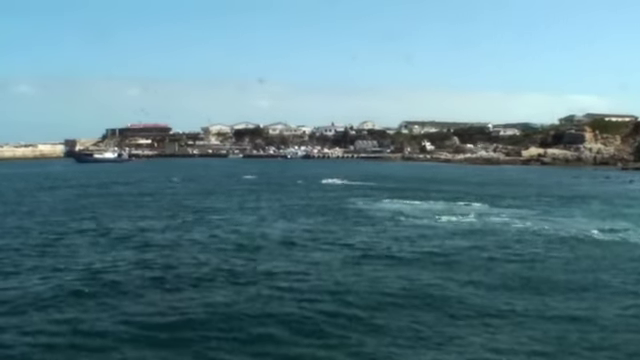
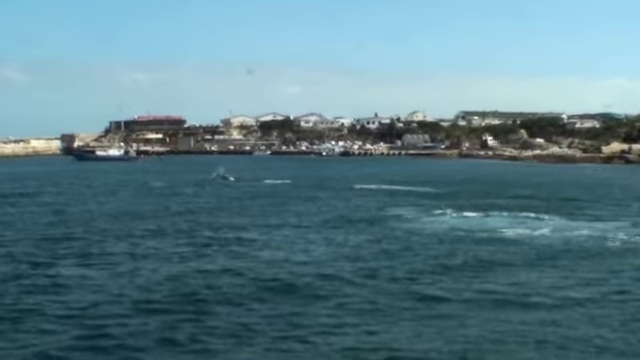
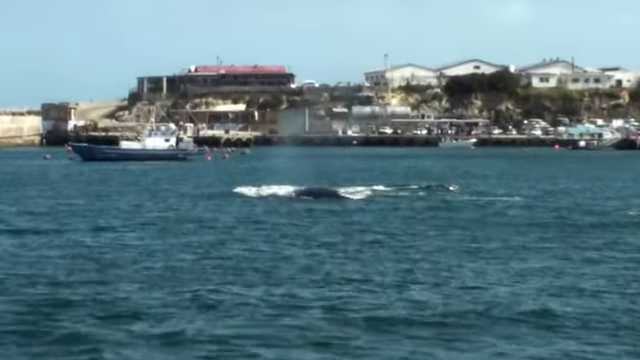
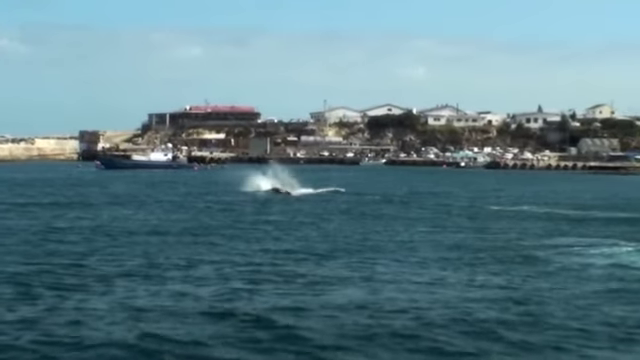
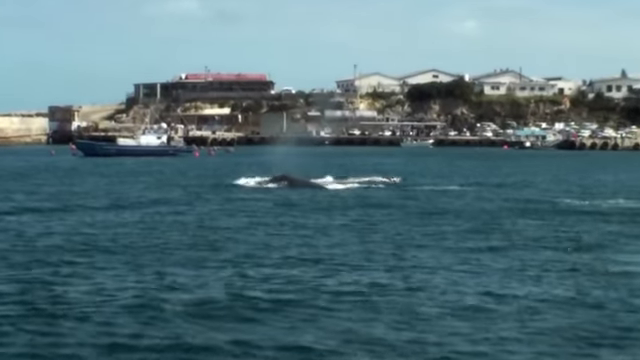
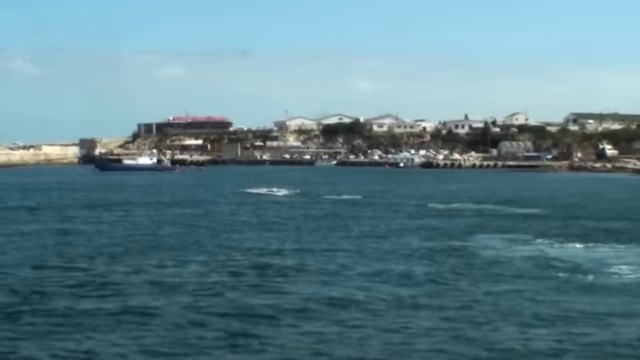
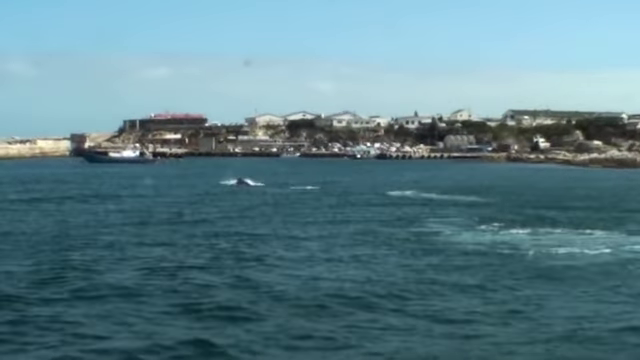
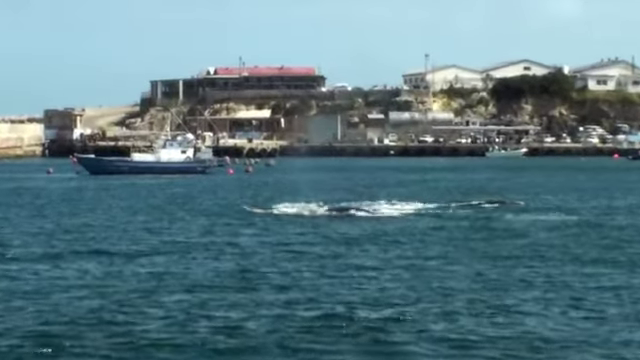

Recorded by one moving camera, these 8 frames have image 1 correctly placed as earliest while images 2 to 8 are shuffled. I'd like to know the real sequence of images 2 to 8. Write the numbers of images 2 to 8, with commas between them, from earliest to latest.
2, 7, 6, 4, 5, 3, 8
